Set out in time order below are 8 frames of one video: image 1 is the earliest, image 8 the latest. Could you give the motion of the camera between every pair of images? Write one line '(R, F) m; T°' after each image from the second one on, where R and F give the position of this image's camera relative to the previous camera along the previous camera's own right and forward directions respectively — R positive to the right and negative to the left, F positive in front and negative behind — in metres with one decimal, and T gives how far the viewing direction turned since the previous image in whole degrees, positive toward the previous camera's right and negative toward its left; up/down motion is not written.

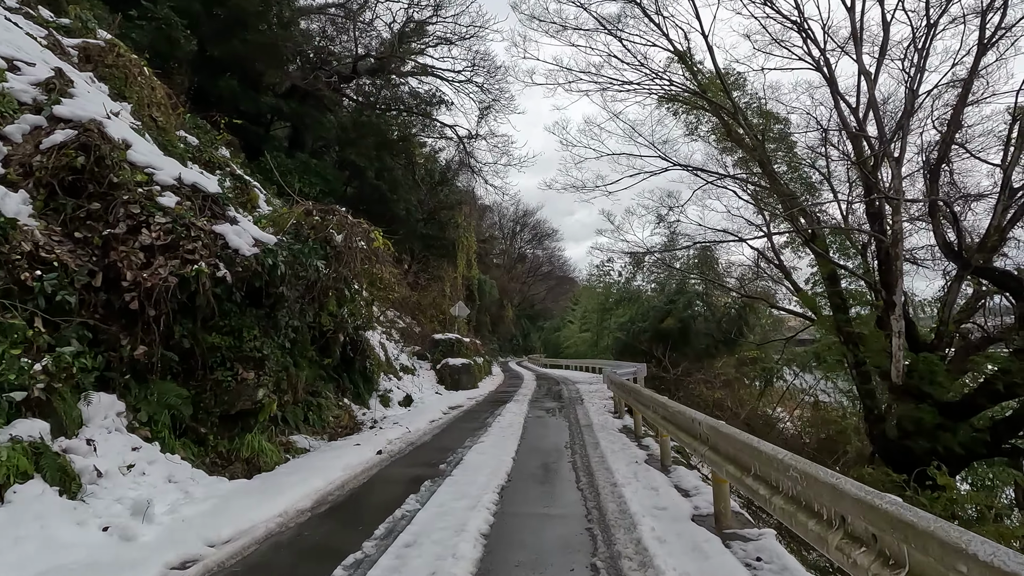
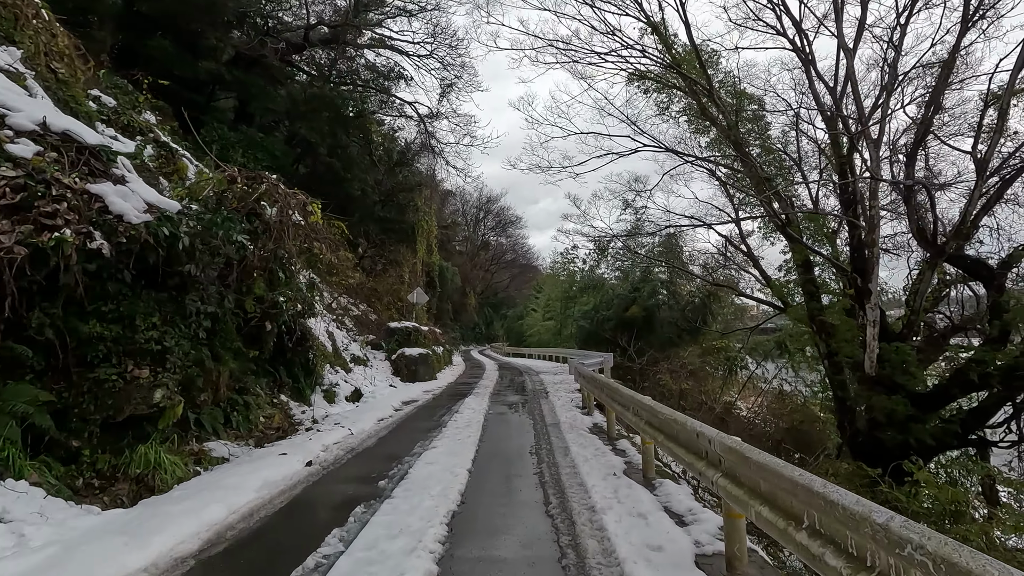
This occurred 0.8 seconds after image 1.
(0.0, +0.6) m; +4°
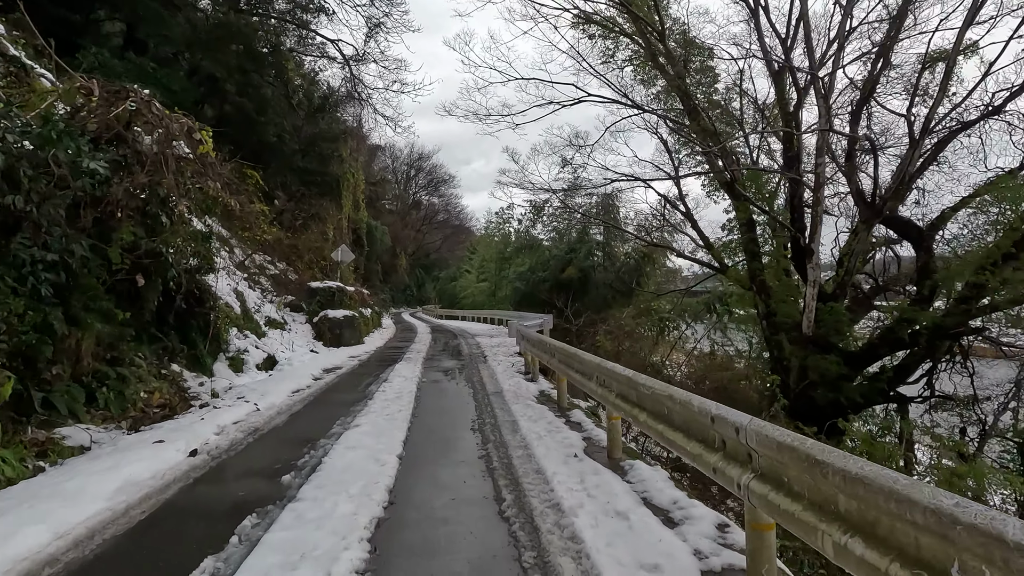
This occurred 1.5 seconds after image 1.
(0.0, +0.6) m; +7°
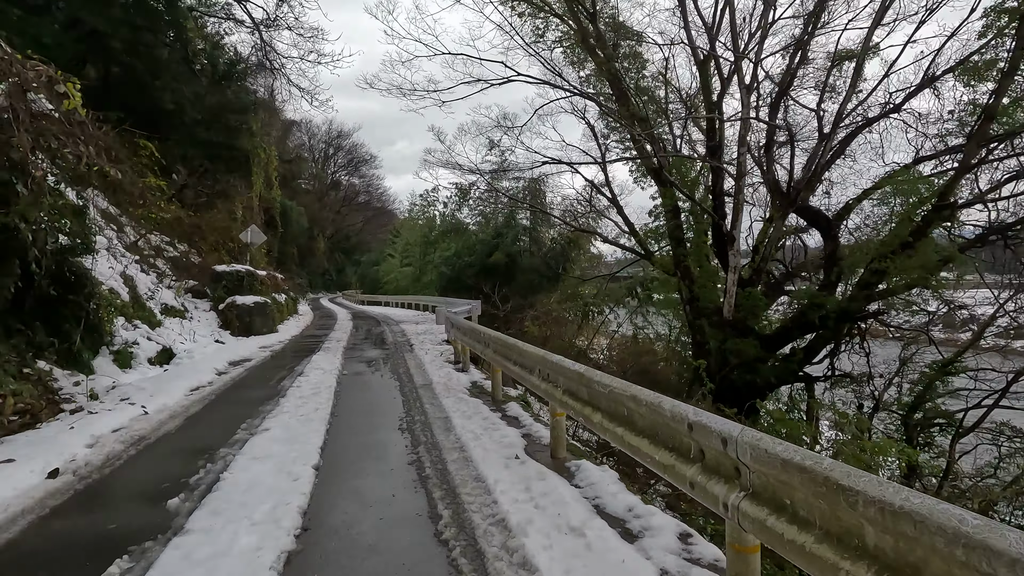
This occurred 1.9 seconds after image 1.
(0.0, +0.3) m; +8°
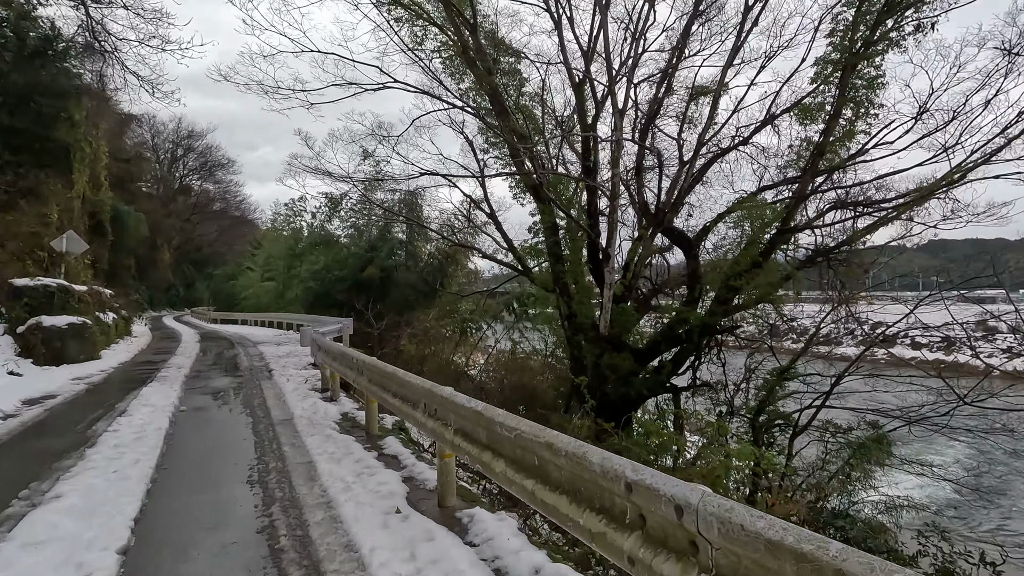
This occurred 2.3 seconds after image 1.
(0.0, +0.3) m; +13°
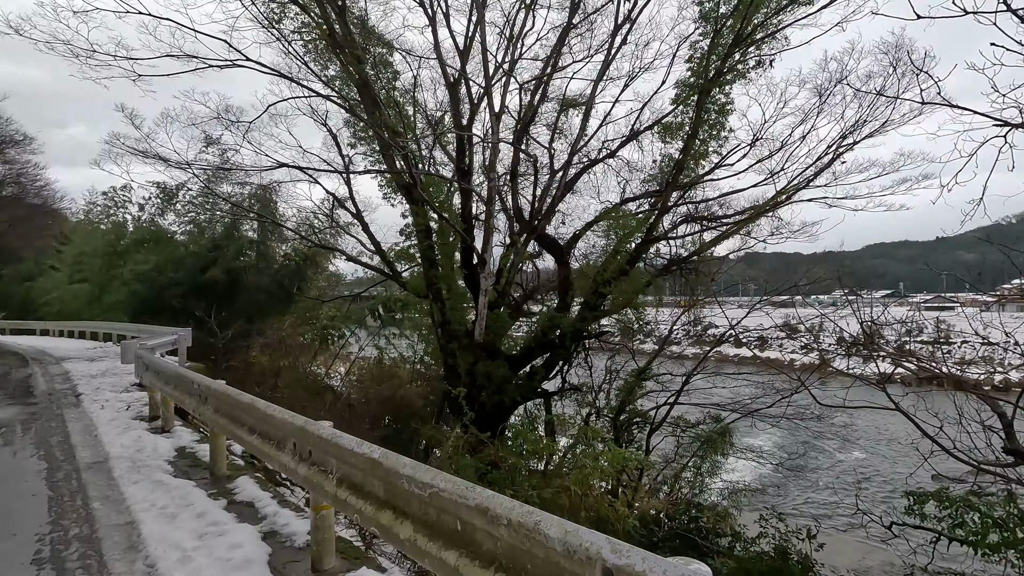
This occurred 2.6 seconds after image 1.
(-0.1, +0.3) m; +14°
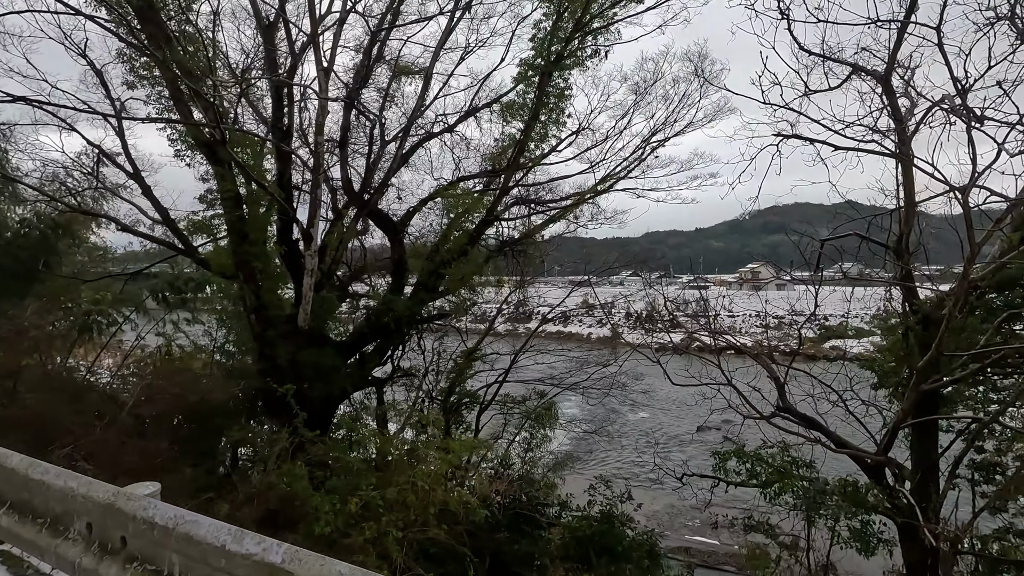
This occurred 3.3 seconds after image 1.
(-0.3, +0.4) m; +20°
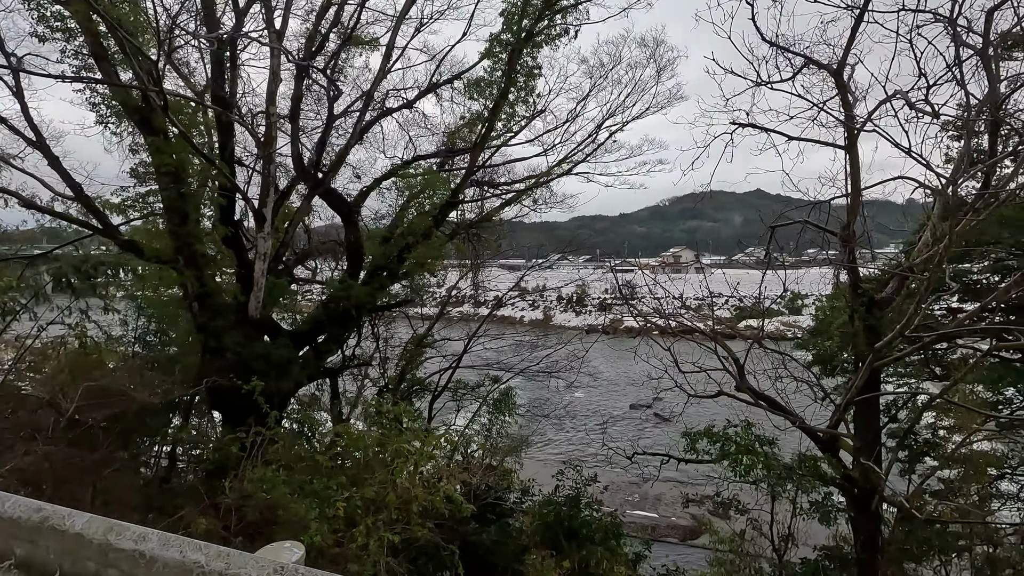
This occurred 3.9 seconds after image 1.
(-0.5, +0.2) m; +8°
